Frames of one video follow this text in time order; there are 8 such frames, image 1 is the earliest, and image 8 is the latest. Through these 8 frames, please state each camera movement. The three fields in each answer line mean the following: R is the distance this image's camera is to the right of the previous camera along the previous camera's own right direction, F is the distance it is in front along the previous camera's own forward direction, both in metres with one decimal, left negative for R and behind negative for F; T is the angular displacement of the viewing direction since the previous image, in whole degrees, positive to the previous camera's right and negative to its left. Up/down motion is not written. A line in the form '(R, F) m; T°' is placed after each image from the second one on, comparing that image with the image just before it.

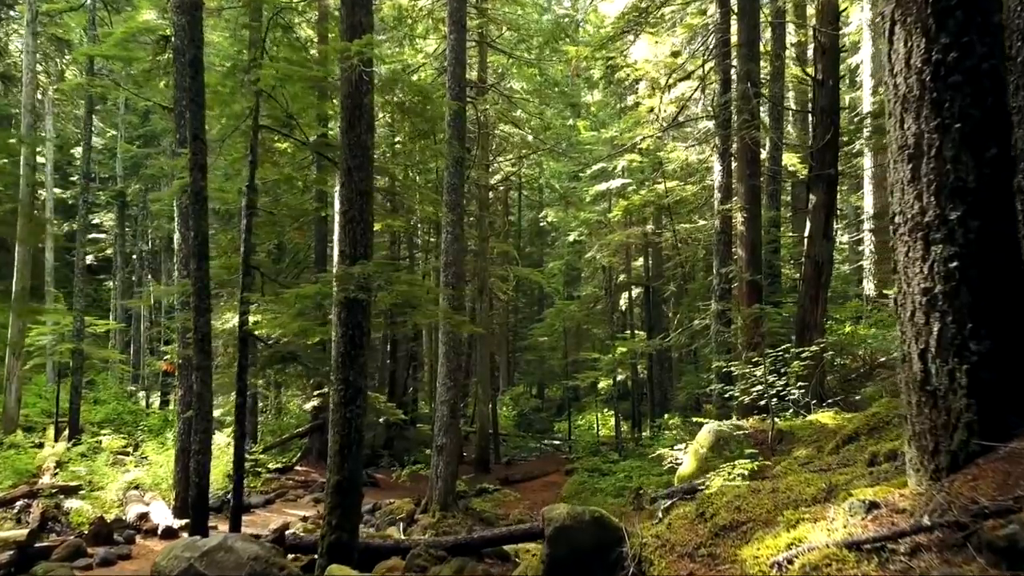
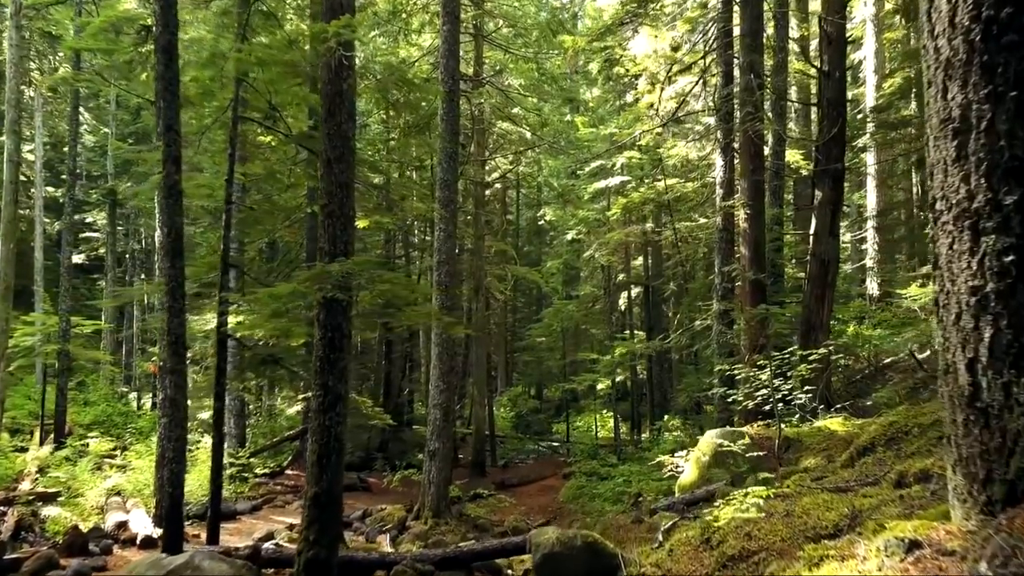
(+0.1, +0.4) m; 0°
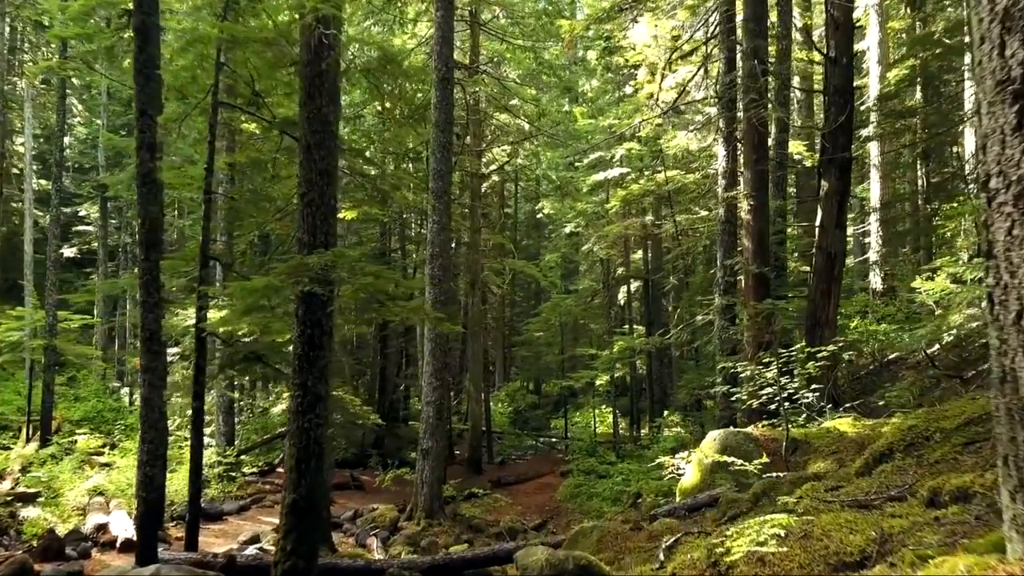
(+0.1, +0.4) m; 0°
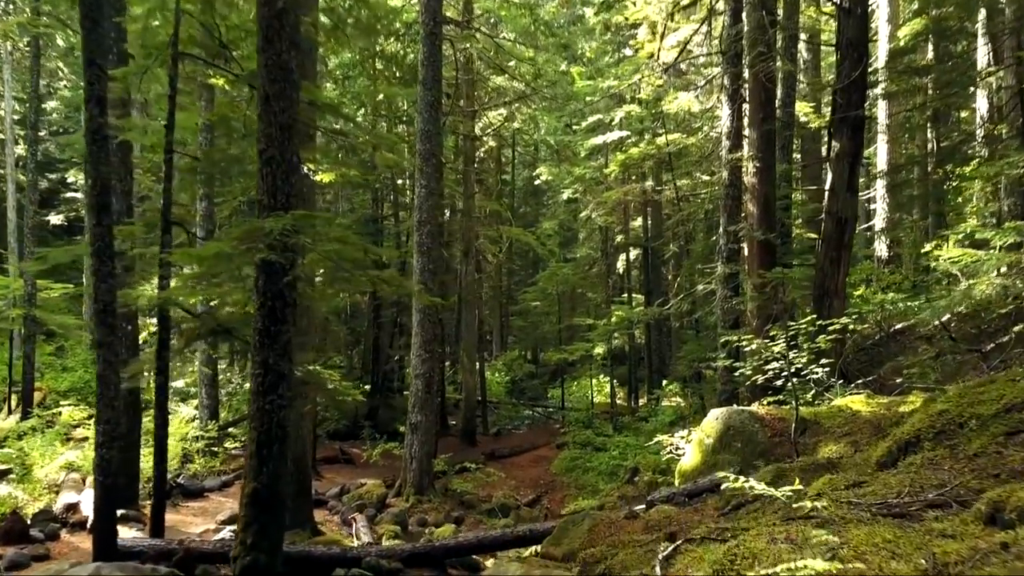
(+0.1, +0.6) m; 0°
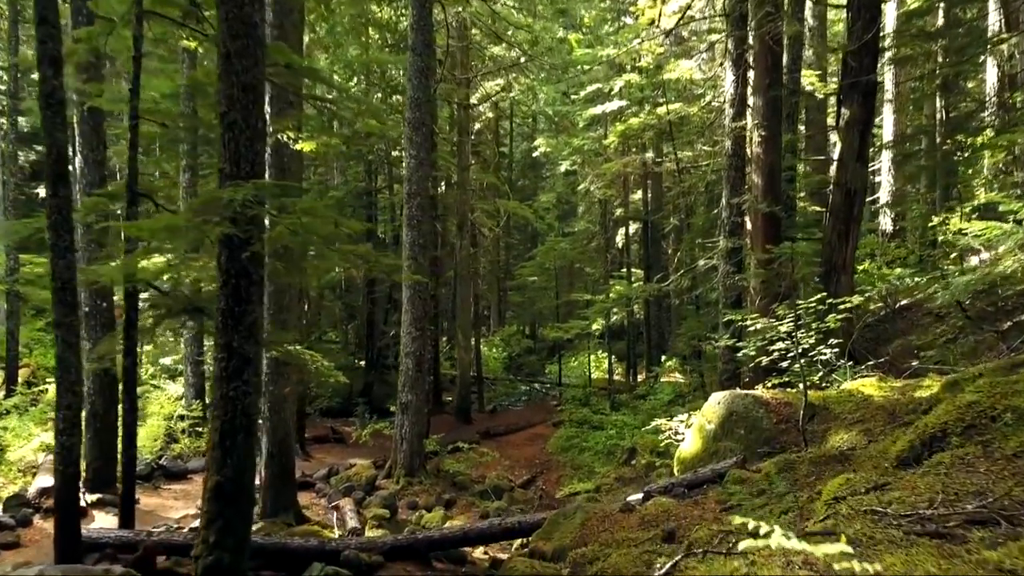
(+0.1, +0.5) m; 0°
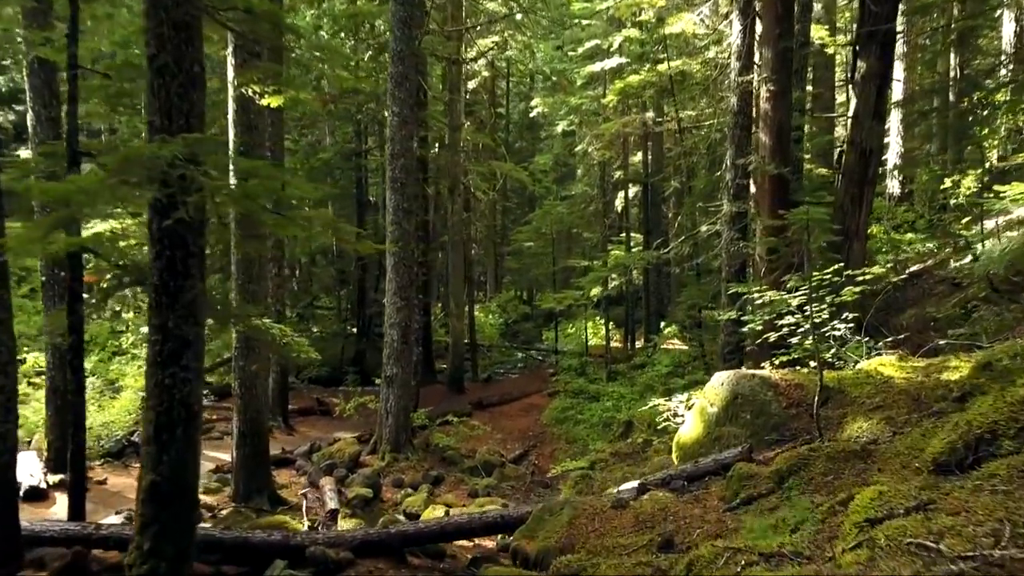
(+0.1, +0.7) m; 0°
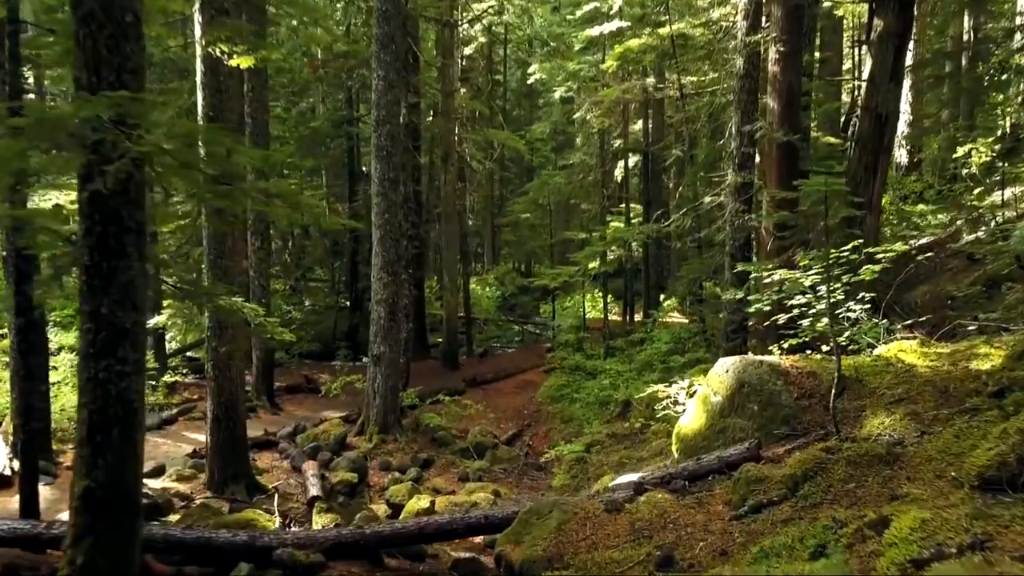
(+0.1, +0.5) m; 0°
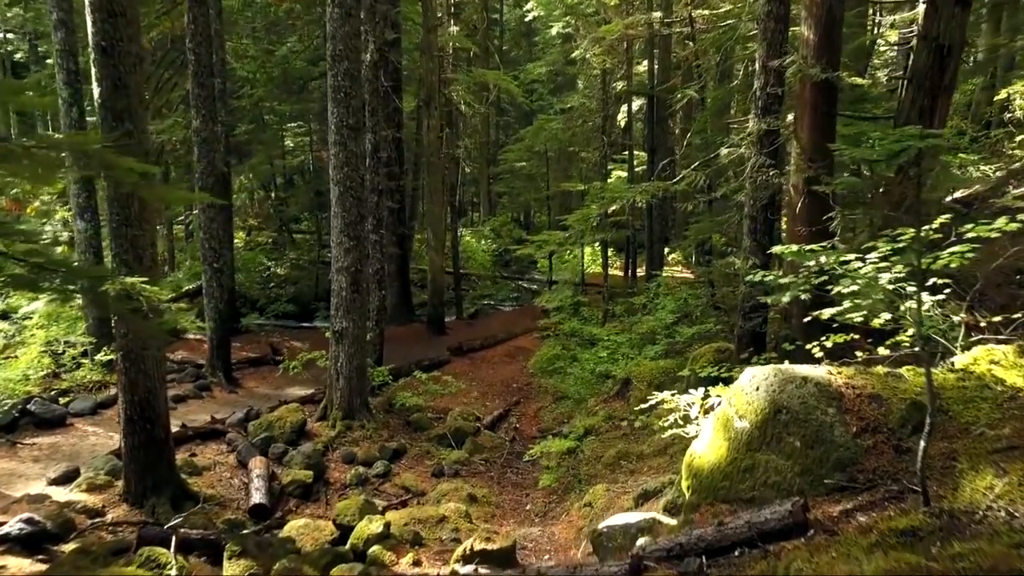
(+0.2, +1.5) m; 0°
